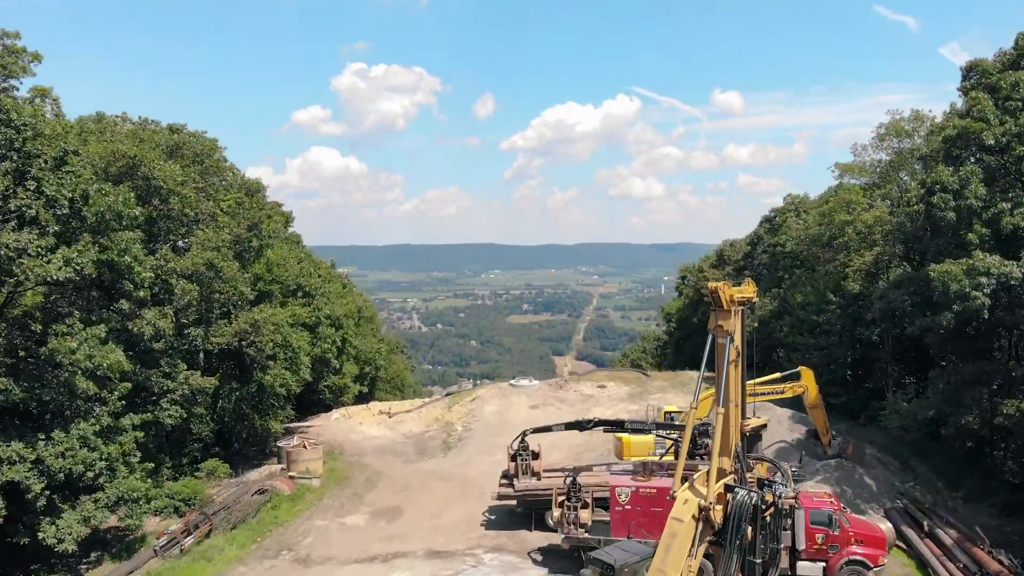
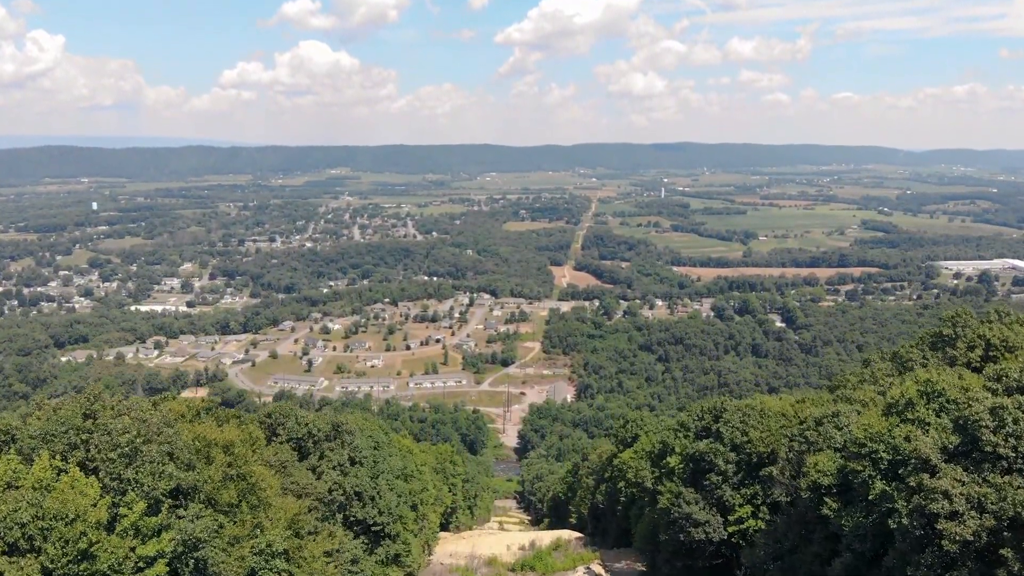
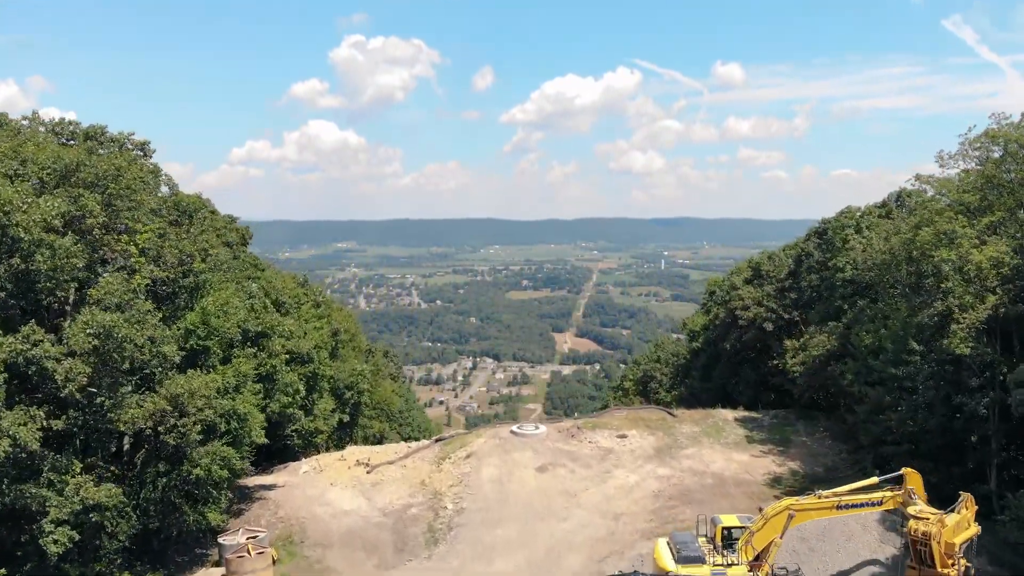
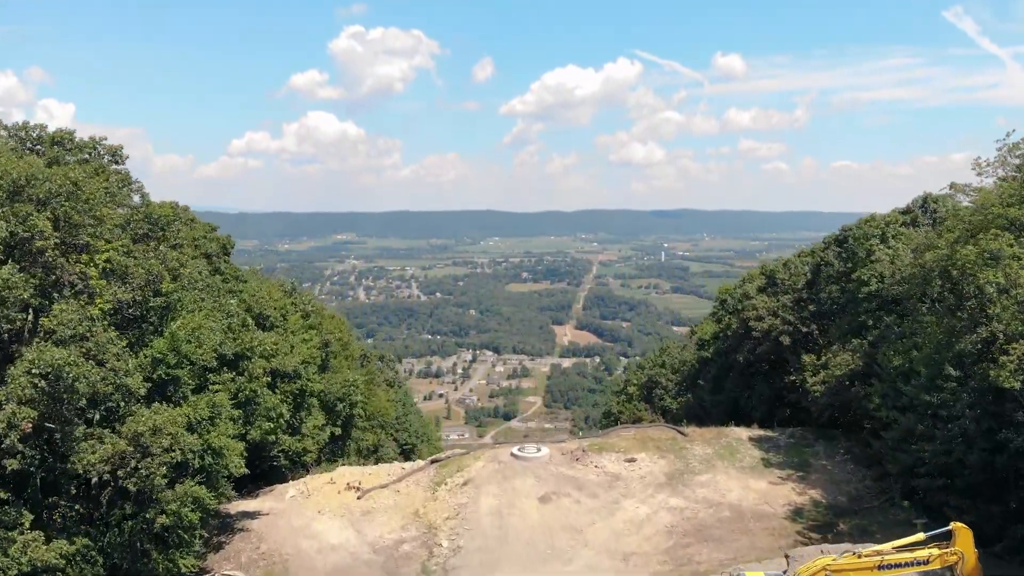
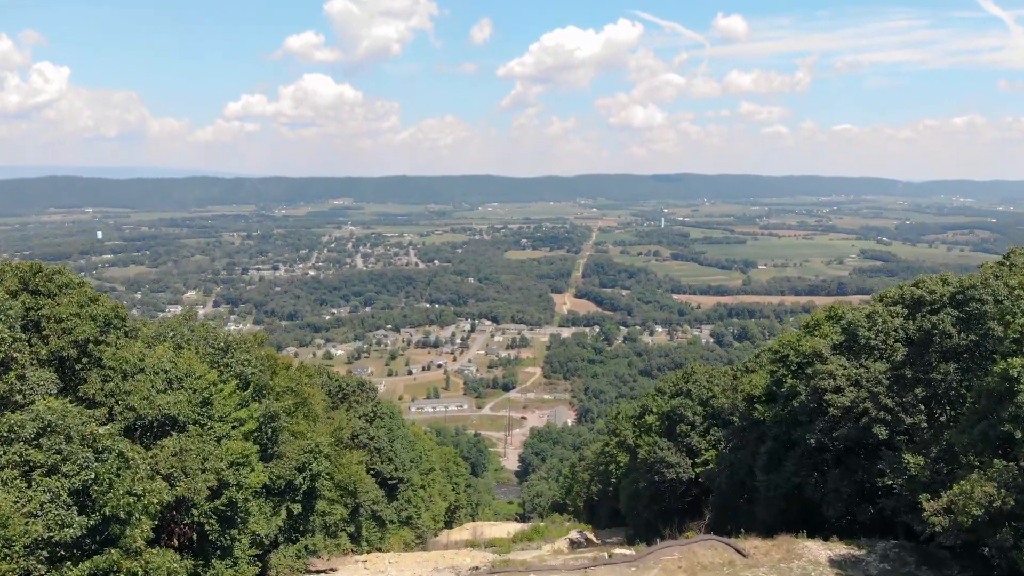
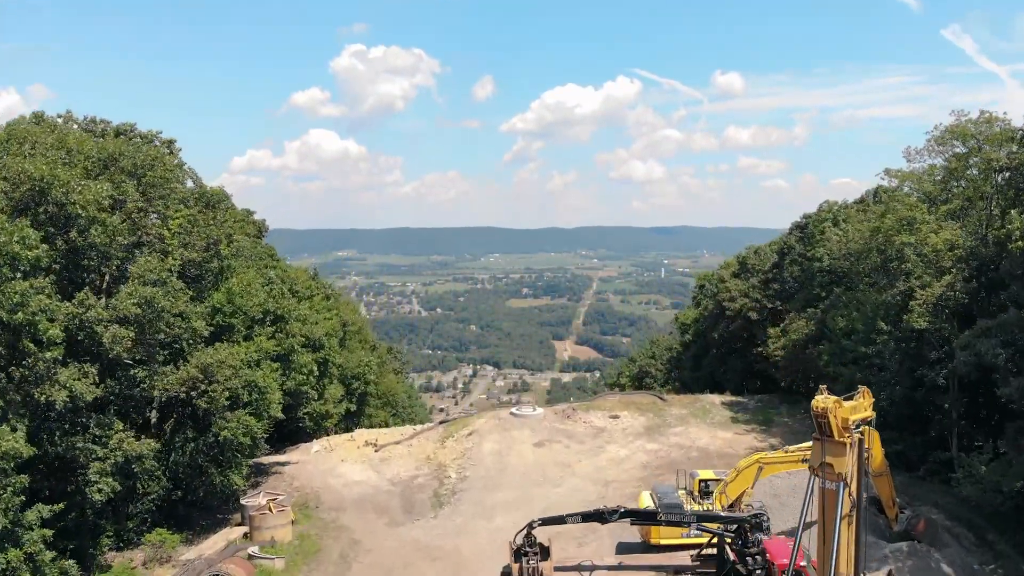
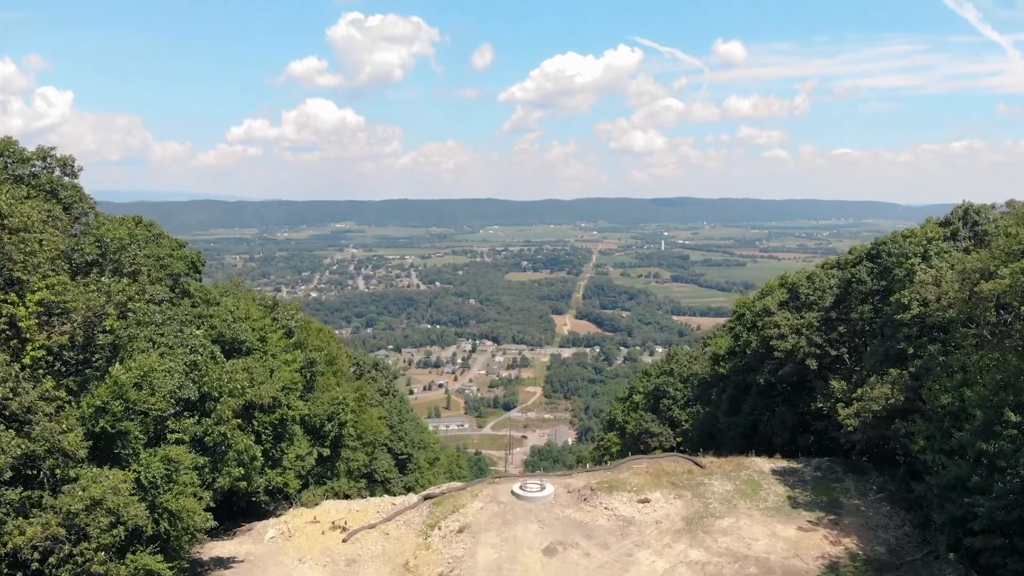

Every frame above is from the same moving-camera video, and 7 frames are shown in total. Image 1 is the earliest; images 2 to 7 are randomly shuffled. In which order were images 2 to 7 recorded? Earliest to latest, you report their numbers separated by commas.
6, 3, 4, 7, 5, 2
